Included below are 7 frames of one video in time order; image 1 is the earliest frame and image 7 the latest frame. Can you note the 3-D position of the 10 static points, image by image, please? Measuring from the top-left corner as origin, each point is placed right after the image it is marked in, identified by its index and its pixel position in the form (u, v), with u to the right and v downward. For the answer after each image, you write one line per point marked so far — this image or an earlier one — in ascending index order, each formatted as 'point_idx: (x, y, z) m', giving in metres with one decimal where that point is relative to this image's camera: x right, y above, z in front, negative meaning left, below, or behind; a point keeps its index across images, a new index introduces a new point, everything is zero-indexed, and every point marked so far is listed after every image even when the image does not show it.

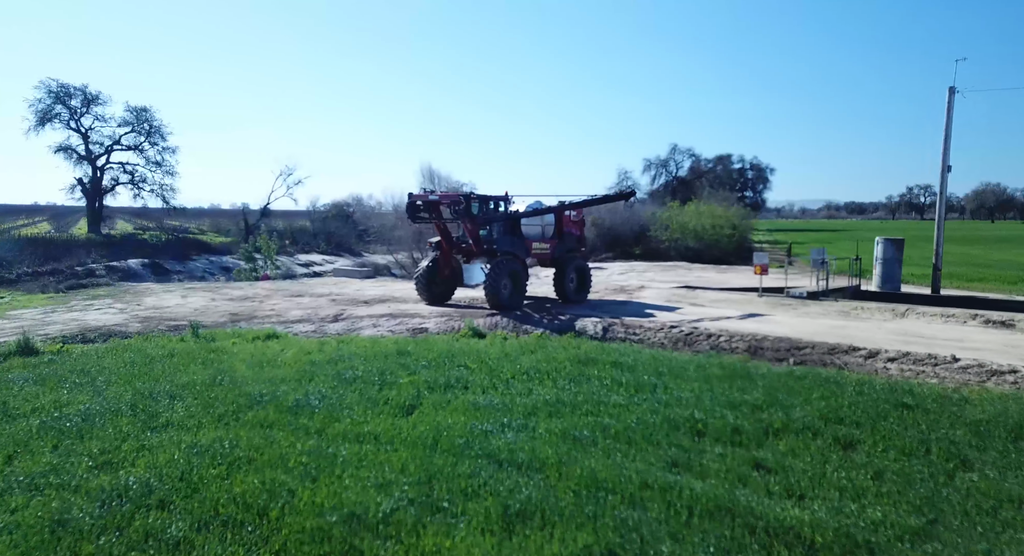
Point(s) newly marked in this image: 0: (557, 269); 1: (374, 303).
0: (+1.2, +0.2, +18.7) m
1: (-3.6, -0.7, +18.4) m
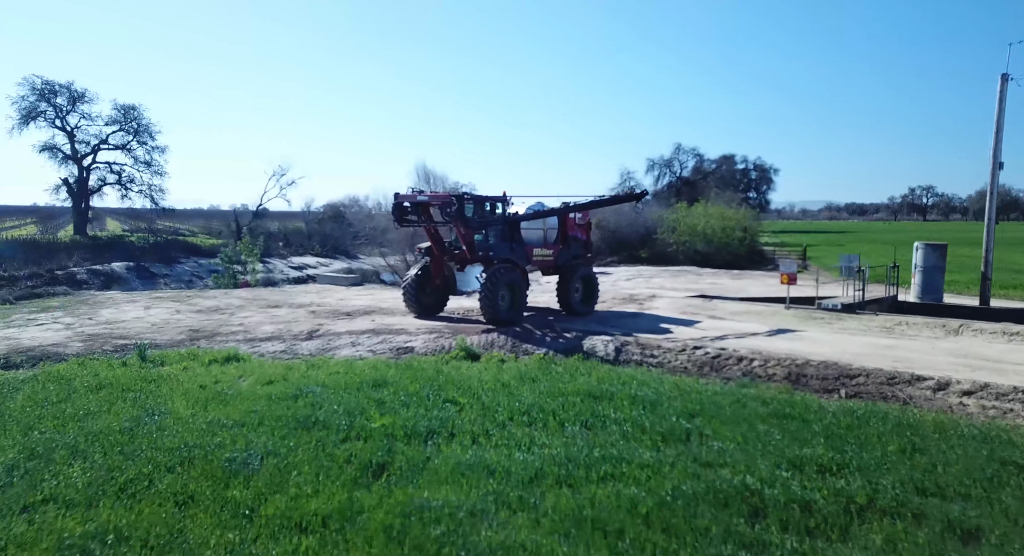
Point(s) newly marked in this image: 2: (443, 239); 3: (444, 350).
0: (+1.1, 0.0, +16.8) m
1: (-3.6, -0.9, +16.6) m
2: (-1.5, +0.9, +16.2) m
3: (-1.2, -1.3, +12.9) m
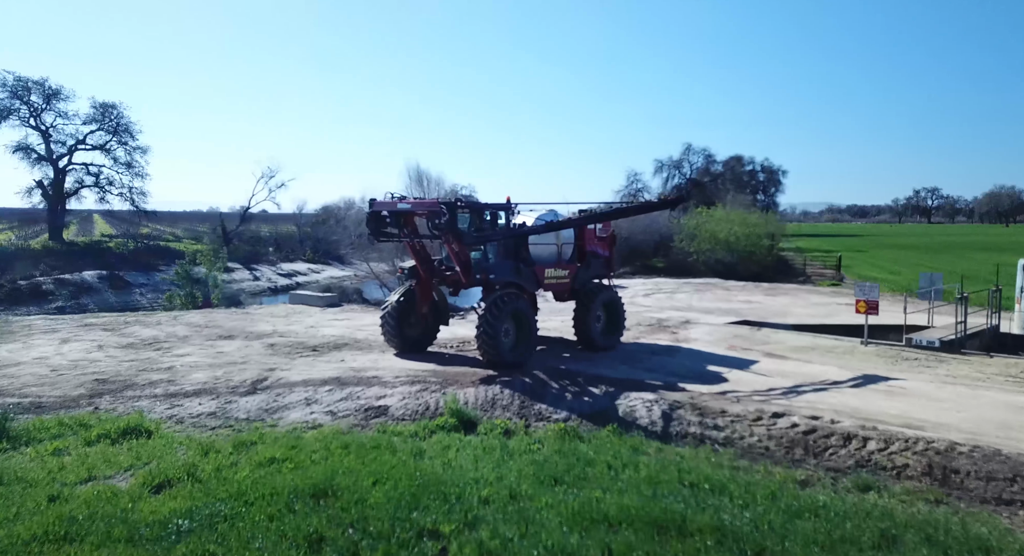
0: (+1.2, -0.5, +13.5) m
1: (-3.5, -1.4, +13.3) m
2: (-1.4, +0.4, +12.8) m
3: (-1.1, -1.8, +9.6) m
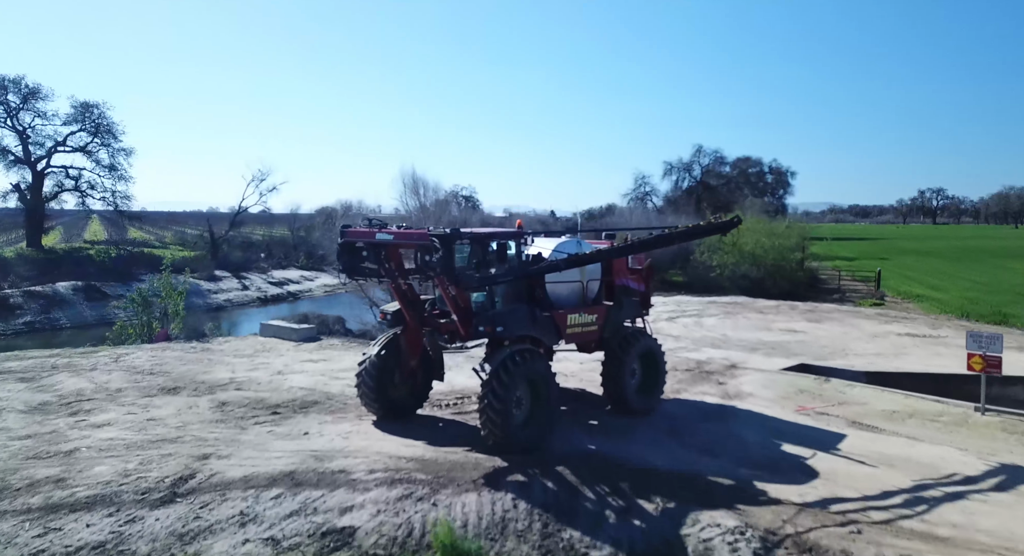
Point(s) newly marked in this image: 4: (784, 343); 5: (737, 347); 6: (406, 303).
0: (+1.4, -1.2, +10.6) m
1: (-3.3, -2.1, +10.4) m
2: (-1.3, -0.3, +10.0) m
3: (-0.9, -2.5, +6.7) m
4: (+6.4, -1.5, +16.8) m
5: (+5.1, -1.5, +16.2) m
6: (-1.5, -0.3, +9.8) m
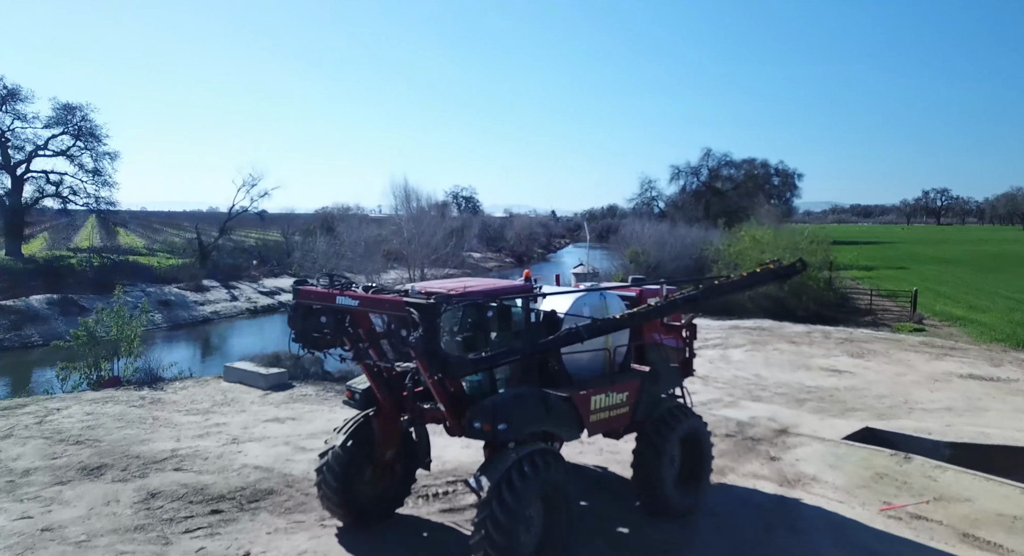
0: (+1.5, -1.9, +8.2) m
1: (-3.3, -2.8, +8.0) m
2: (-1.2, -1.0, +7.6) m
3: (-0.9, -3.2, +4.3) m
4: (+6.4, -2.2, +14.4) m
5: (+5.1, -2.3, +13.9) m
6: (-1.4, -1.1, +7.4) m
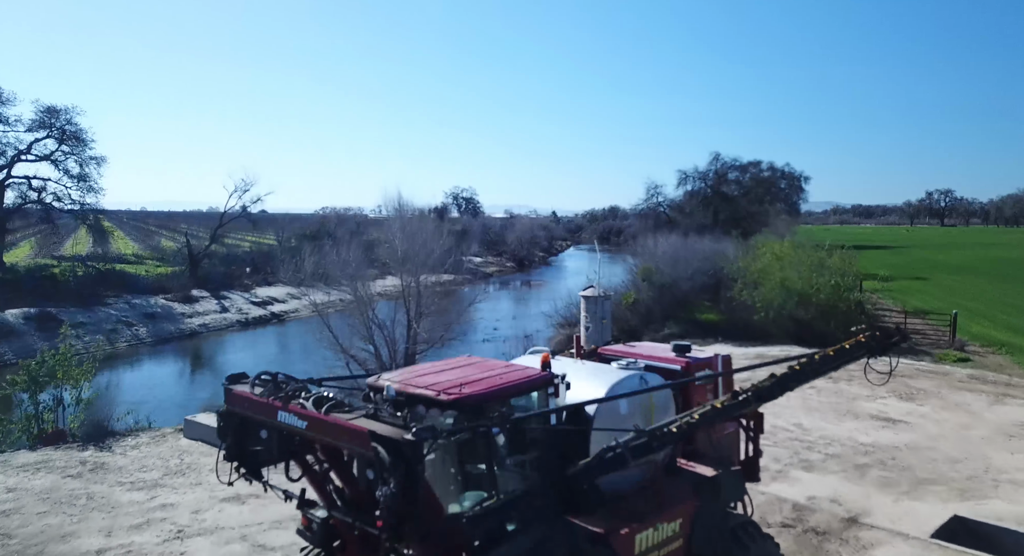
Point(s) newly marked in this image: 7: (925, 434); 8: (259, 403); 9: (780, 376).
0: (+1.6, -2.6, +6.1) m
1: (-3.1, -3.5, +5.9) m
2: (-1.1, -1.7, +5.5) m
3: (-0.8, -3.9, +2.2) m
4: (+6.6, -2.9, +12.4) m
5: (+5.2, -3.0, +11.8) m
6: (-1.3, -1.8, +5.4) m
7: (+7.6, -2.8, +13.2) m
8: (-1.8, -0.8, +4.9) m
9: (+2.2, -0.8, +5.6) m
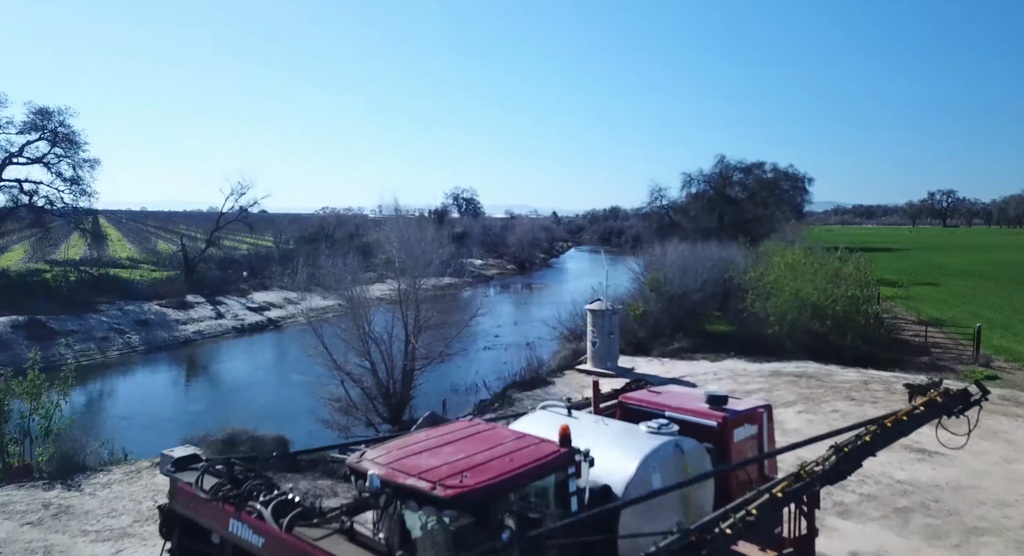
0: (+1.7, -3.0, +5.1) m
1: (-3.1, -3.9, +4.9) m
2: (-1.0, -2.1, +4.5) m
3: (-0.7, -4.3, +1.2) m
4: (+6.6, -3.3, +11.3) m
5: (+5.3, -3.3, +10.7) m
6: (-1.2, -2.1, +4.3) m
7: (+7.7, -3.2, +12.1) m
8: (-1.7, -1.2, +3.9) m
9: (+2.3, -1.2, +4.6) m
